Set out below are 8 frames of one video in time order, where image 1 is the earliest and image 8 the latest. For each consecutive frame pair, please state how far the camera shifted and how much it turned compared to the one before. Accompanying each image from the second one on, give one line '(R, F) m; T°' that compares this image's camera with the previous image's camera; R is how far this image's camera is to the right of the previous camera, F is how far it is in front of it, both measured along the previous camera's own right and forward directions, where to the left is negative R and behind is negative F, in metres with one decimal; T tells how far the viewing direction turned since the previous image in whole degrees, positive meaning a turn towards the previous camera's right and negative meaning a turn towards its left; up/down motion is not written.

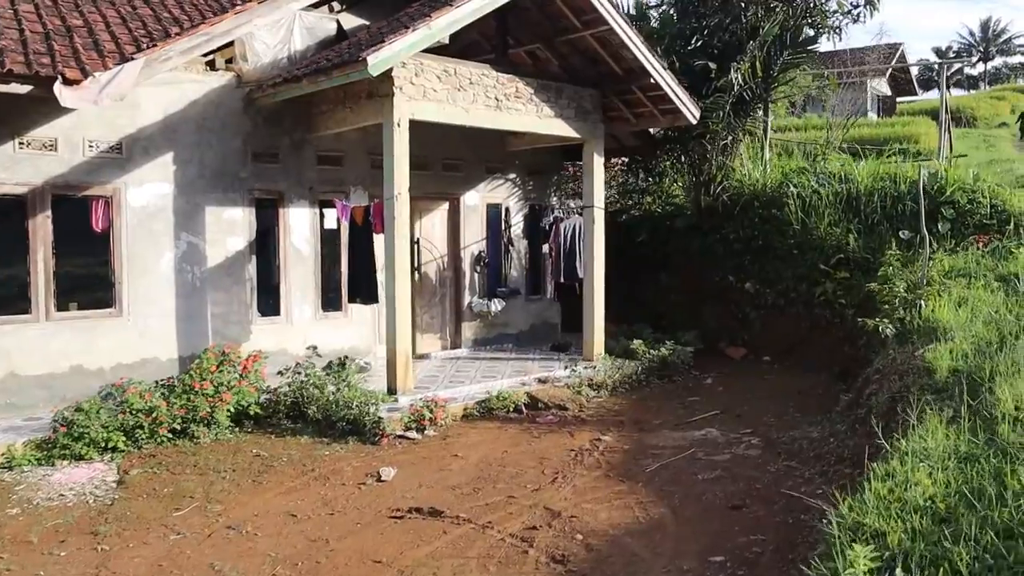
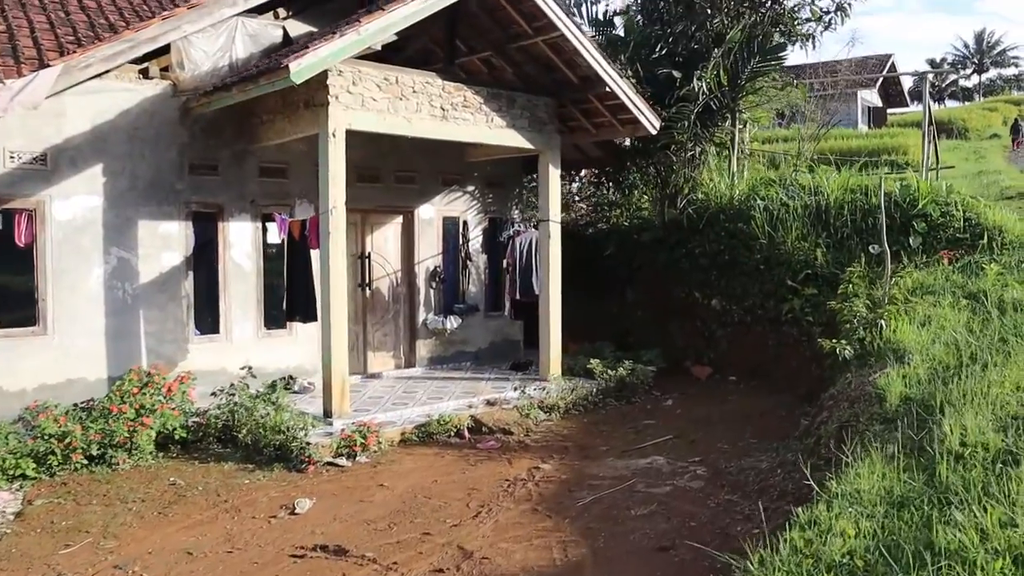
(+0.5, +0.4) m; 0°
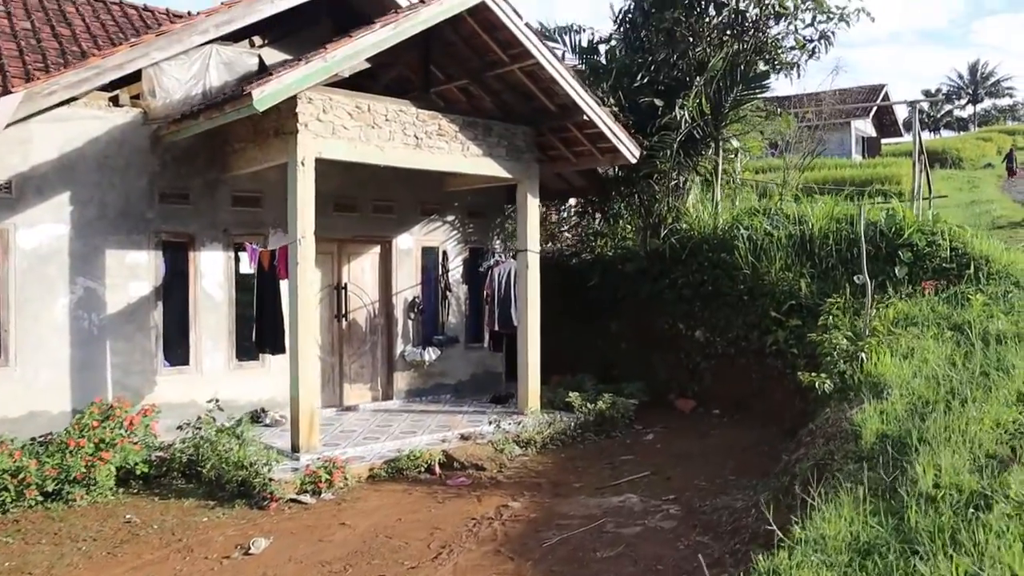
(+0.2, +0.2) m; 0°
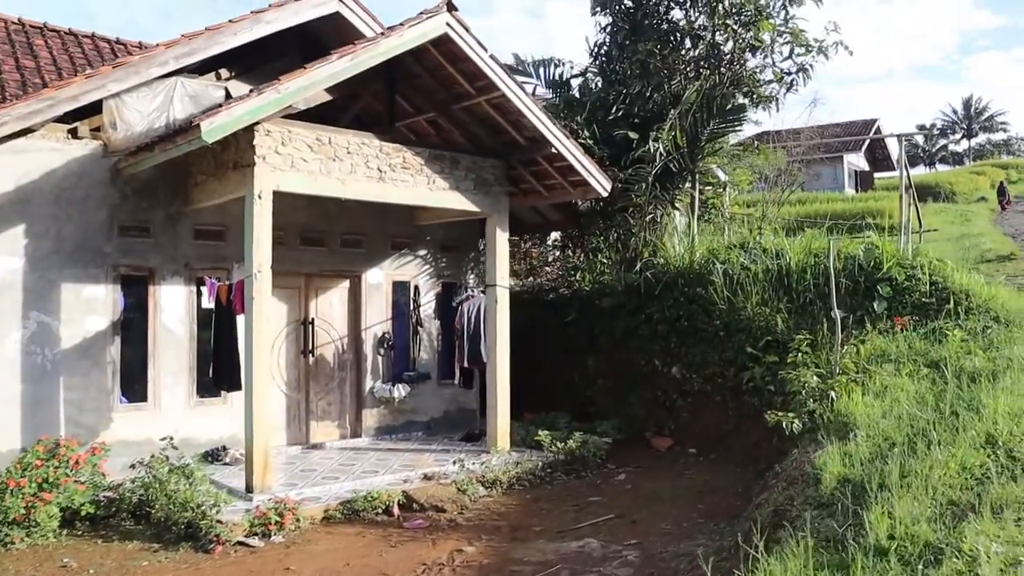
(+0.3, +0.2) m; 0°
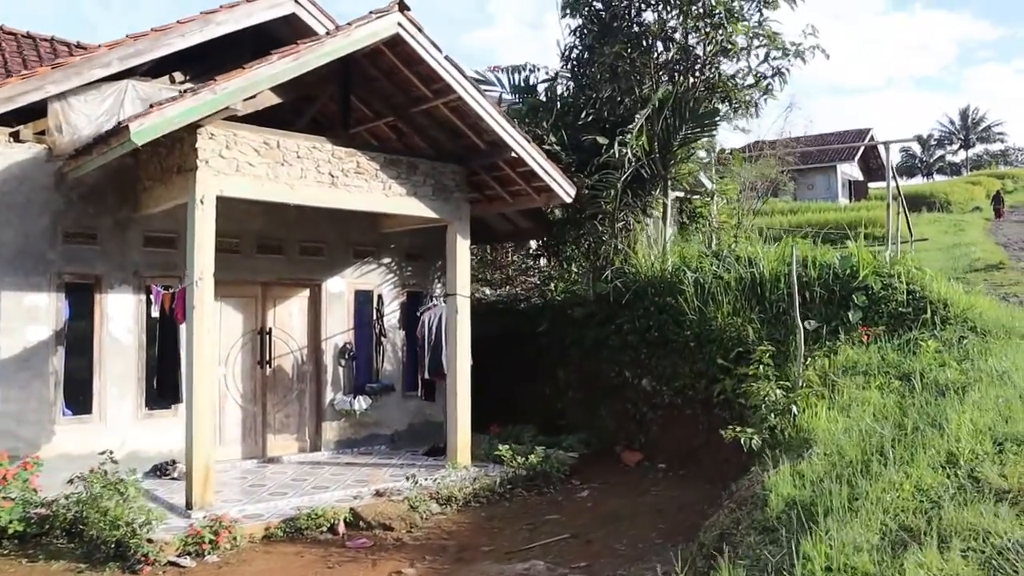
(+0.4, +0.3) m; 0°
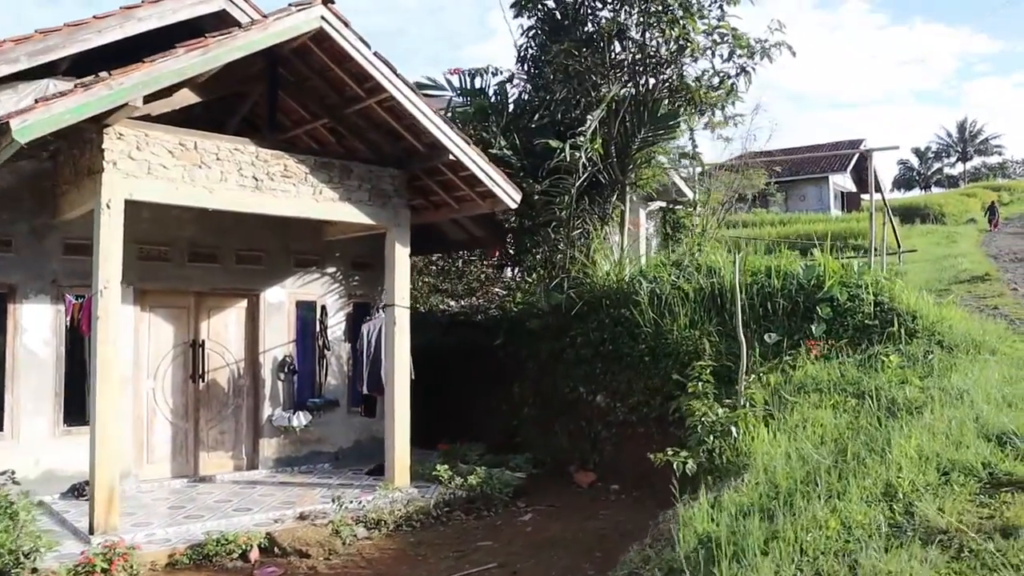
(+0.6, +0.4) m; 0°
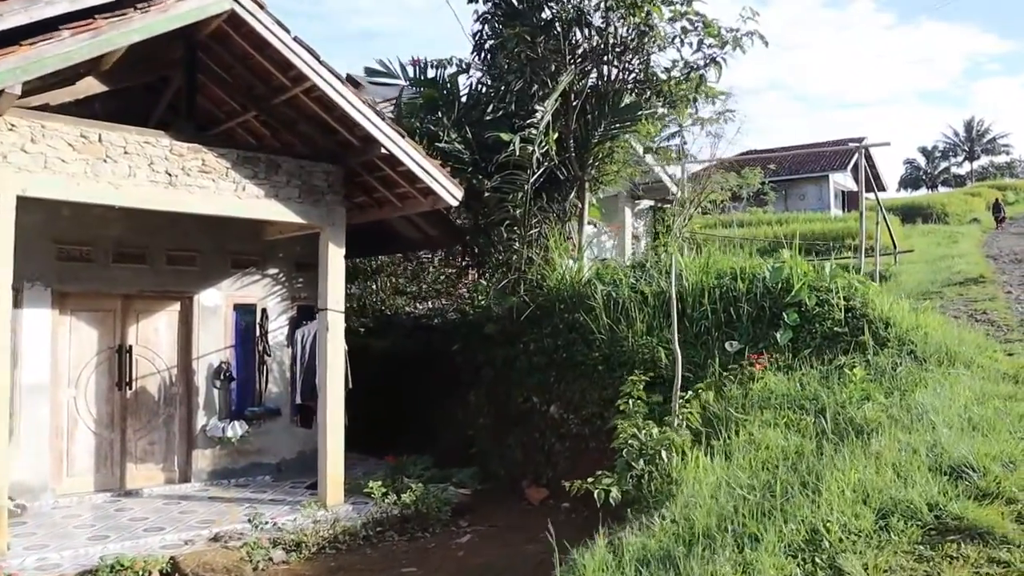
(+0.6, +0.5) m; -1°
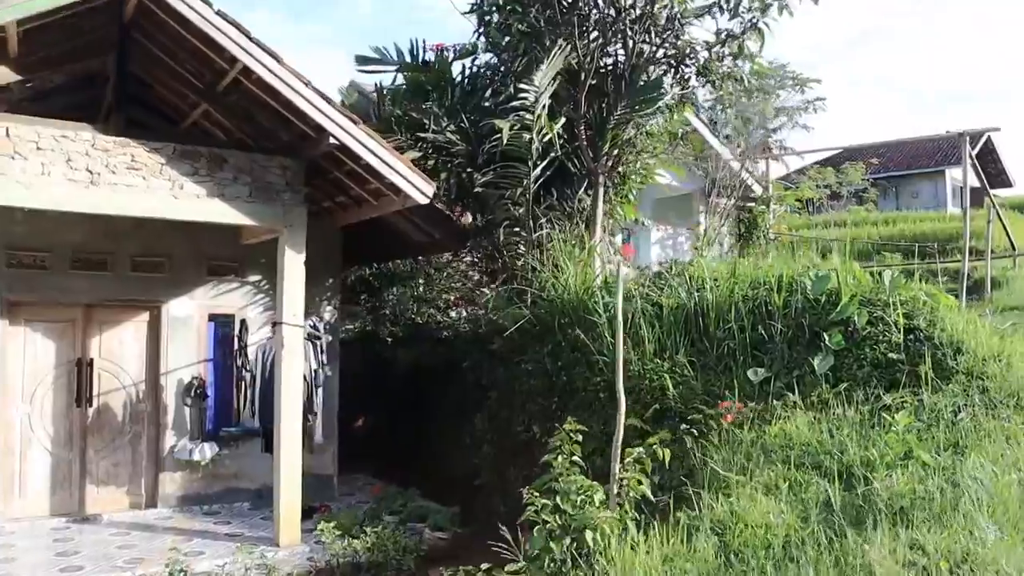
(+1.0, +1.2) m; -8°
